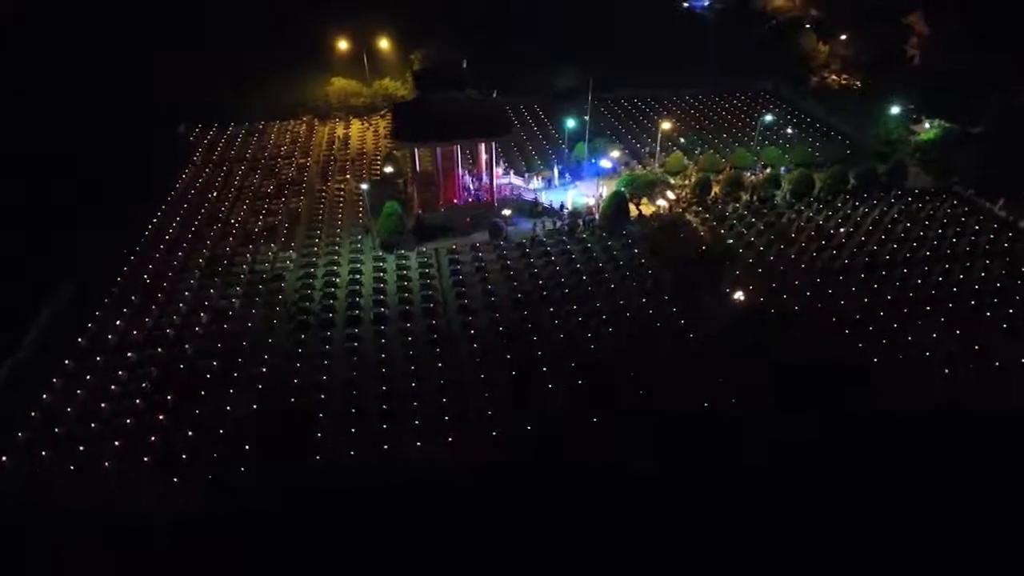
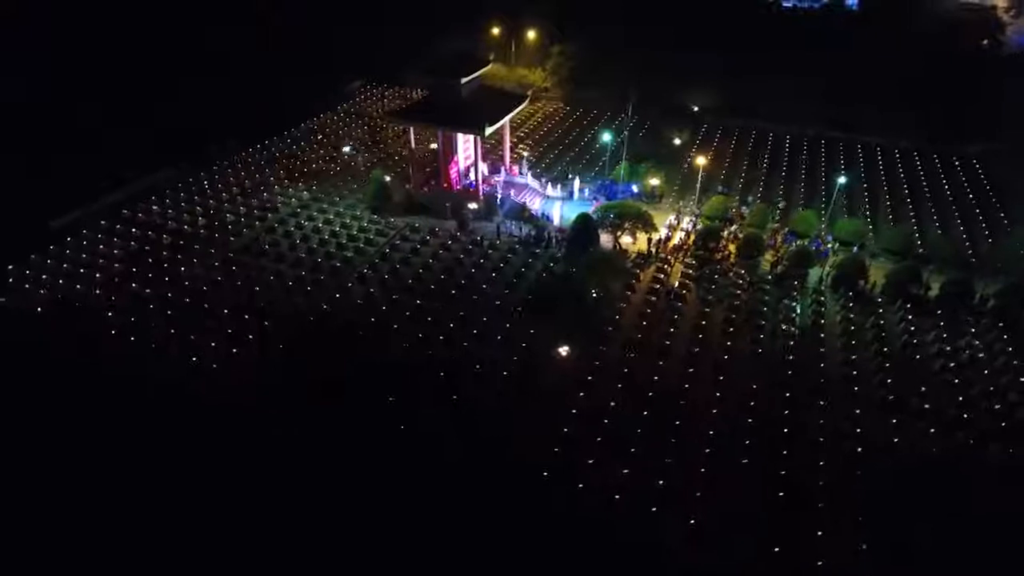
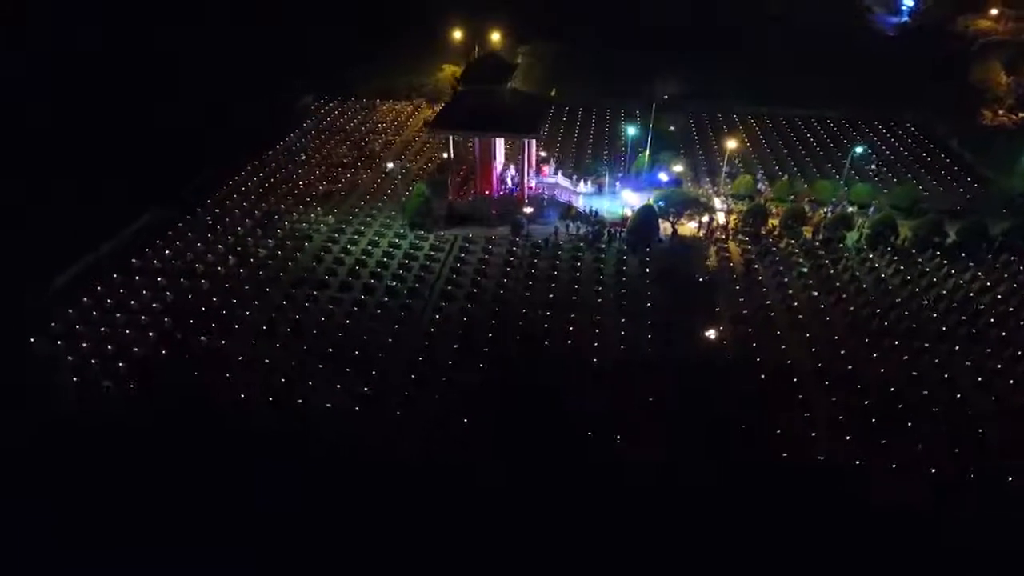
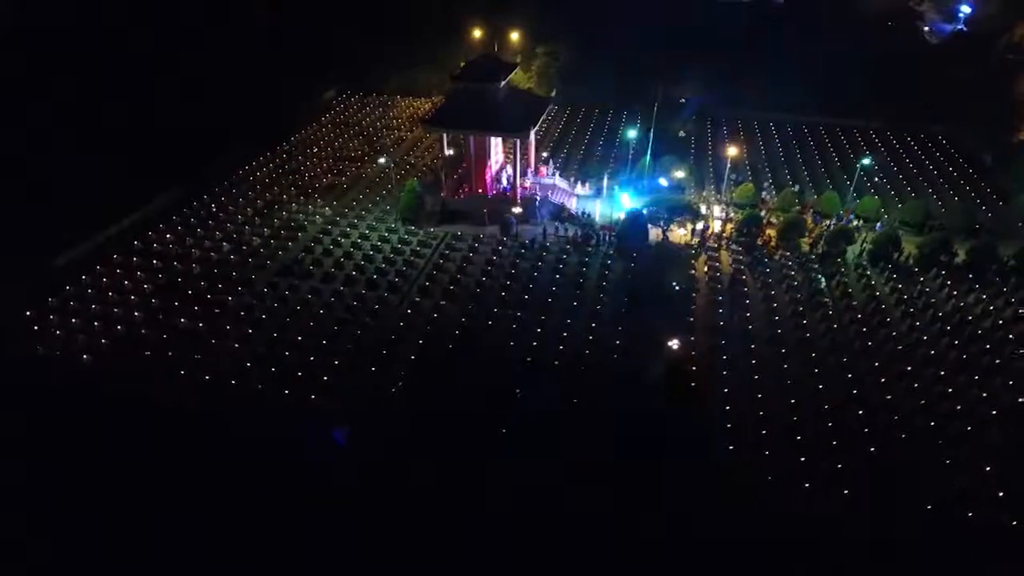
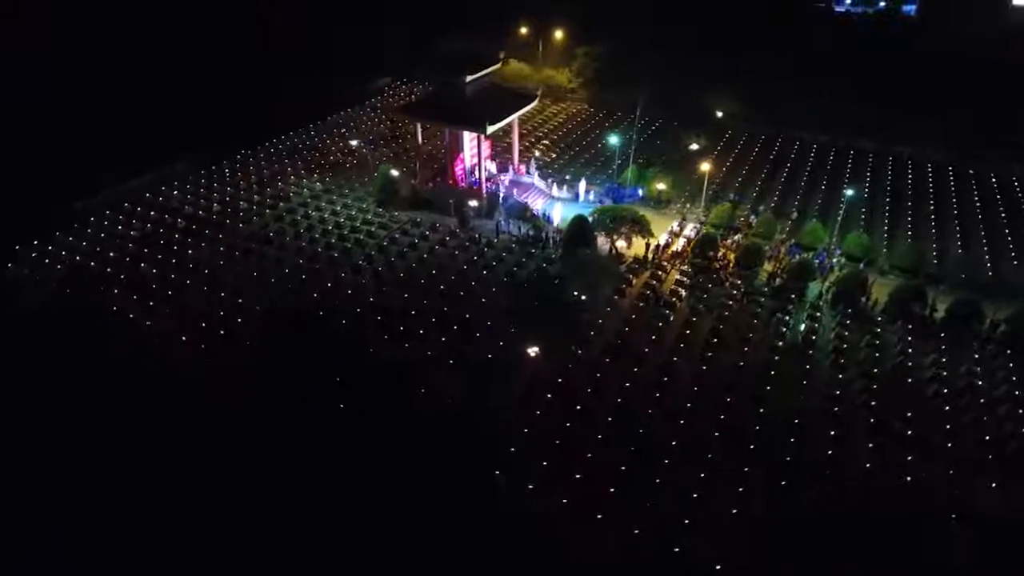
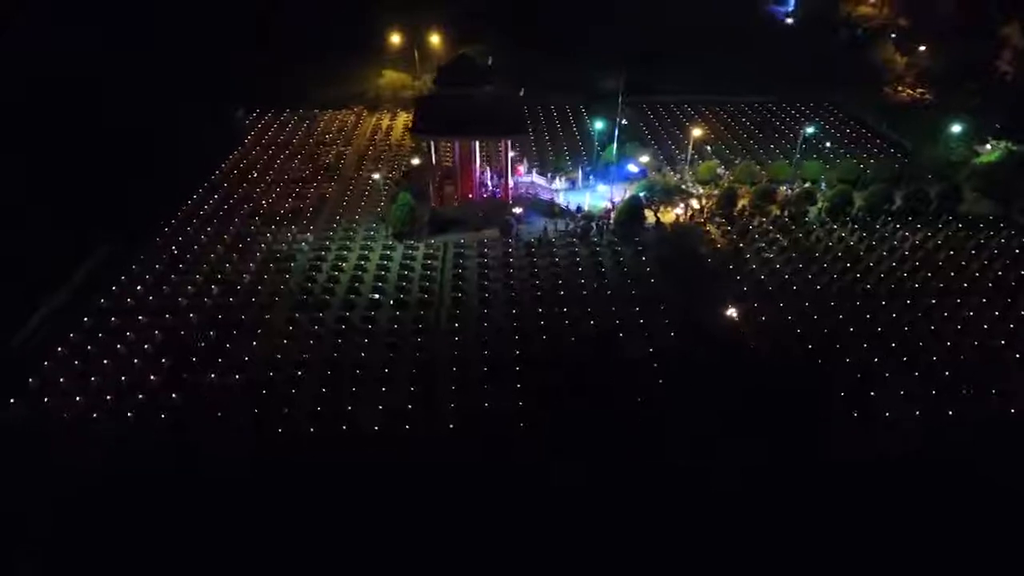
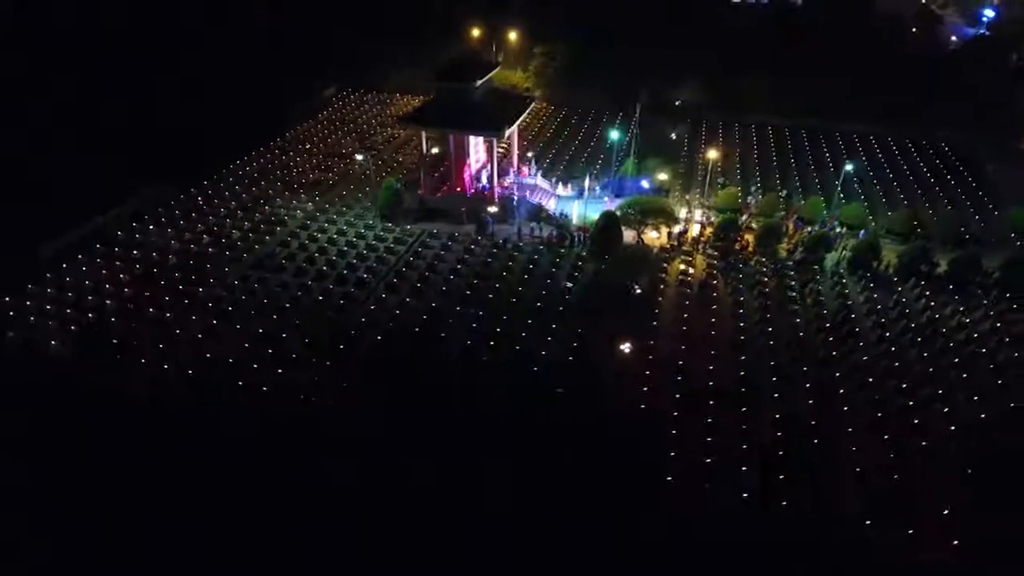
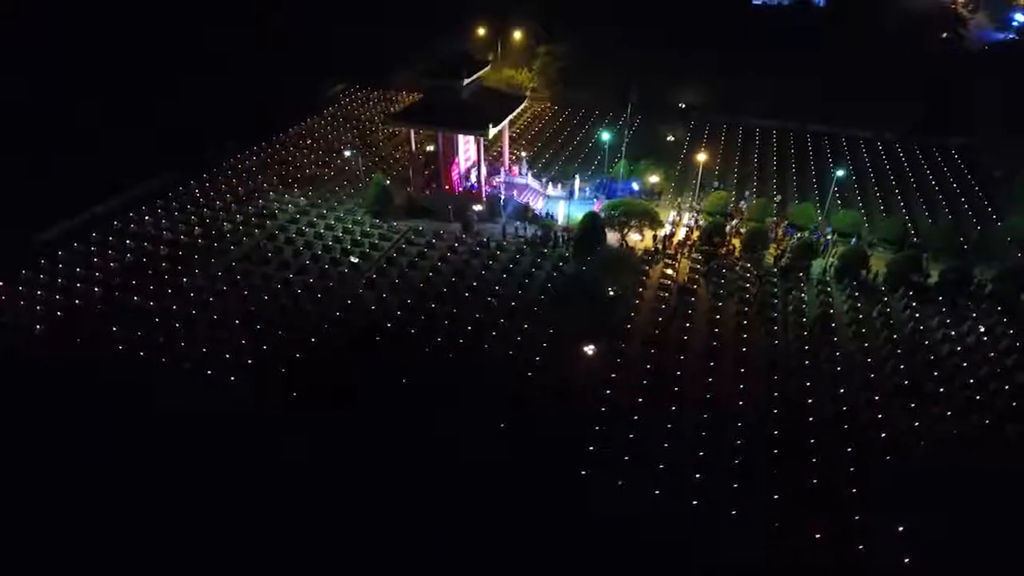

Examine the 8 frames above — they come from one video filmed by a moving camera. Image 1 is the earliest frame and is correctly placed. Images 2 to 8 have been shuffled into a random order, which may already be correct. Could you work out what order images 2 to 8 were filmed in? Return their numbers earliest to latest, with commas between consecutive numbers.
6, 3, 4, 7, 8, 2, 5
